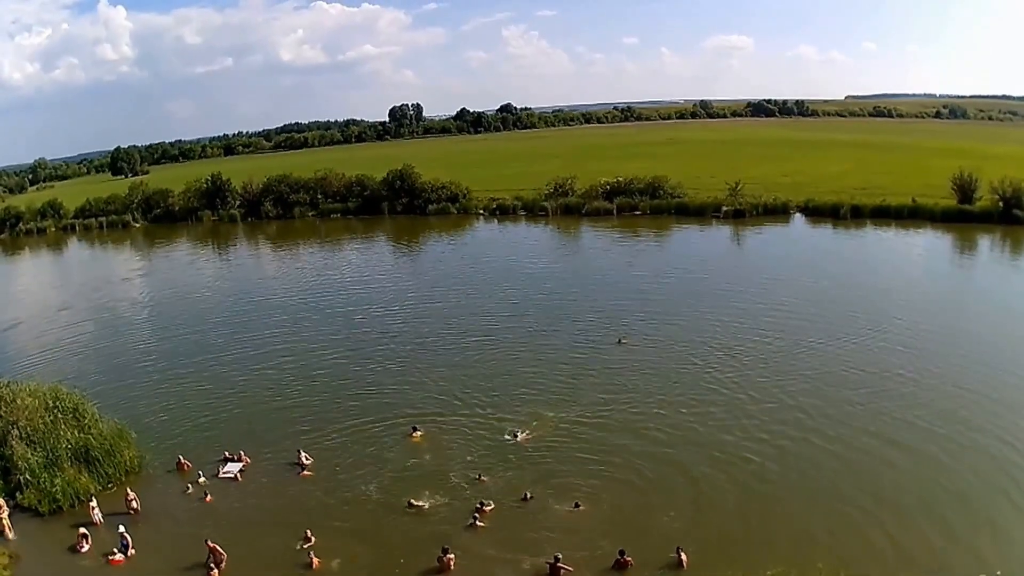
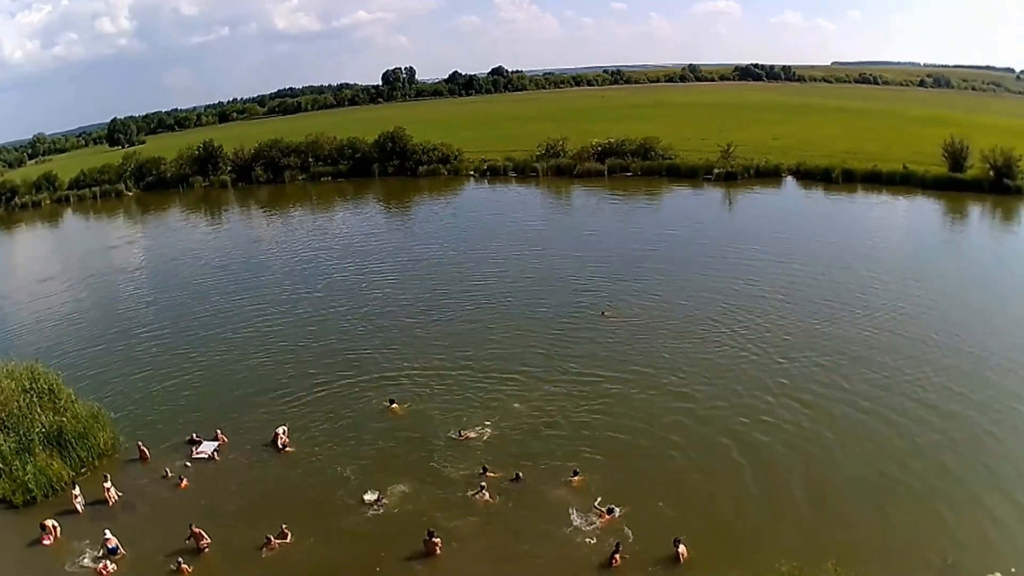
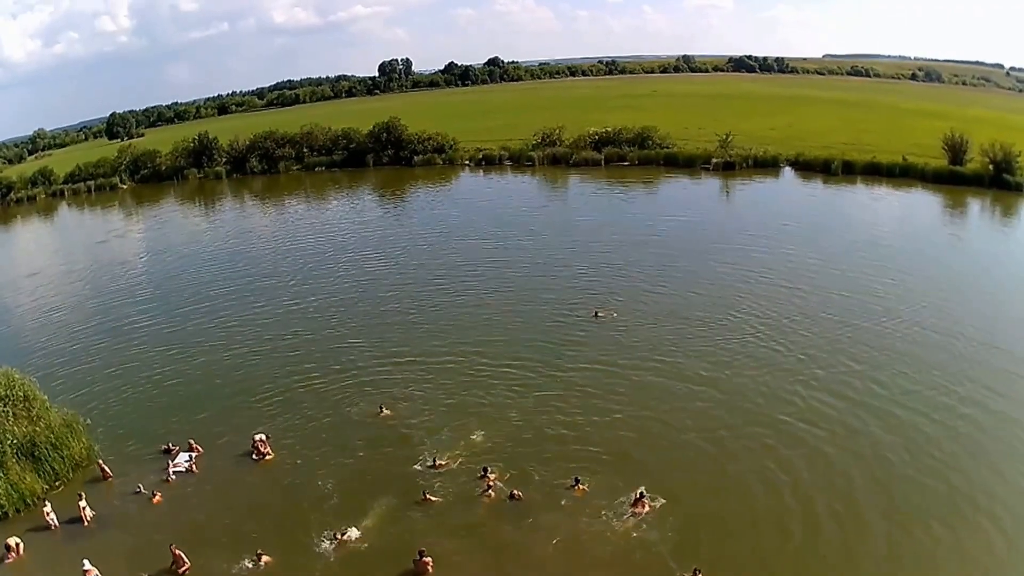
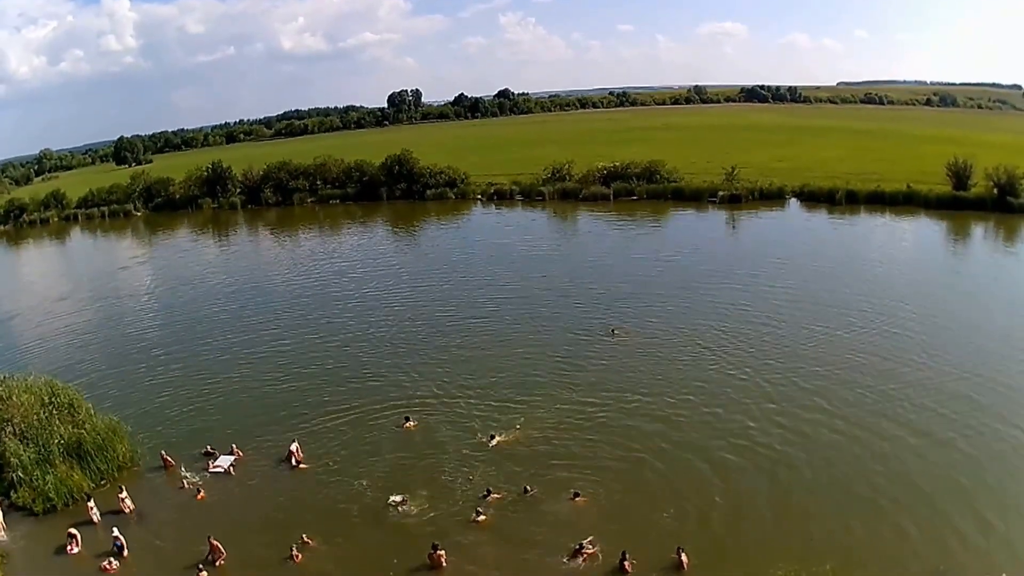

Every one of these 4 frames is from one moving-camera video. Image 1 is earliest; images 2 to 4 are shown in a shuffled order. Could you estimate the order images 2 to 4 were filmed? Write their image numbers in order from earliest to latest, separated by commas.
4, 2, 3
